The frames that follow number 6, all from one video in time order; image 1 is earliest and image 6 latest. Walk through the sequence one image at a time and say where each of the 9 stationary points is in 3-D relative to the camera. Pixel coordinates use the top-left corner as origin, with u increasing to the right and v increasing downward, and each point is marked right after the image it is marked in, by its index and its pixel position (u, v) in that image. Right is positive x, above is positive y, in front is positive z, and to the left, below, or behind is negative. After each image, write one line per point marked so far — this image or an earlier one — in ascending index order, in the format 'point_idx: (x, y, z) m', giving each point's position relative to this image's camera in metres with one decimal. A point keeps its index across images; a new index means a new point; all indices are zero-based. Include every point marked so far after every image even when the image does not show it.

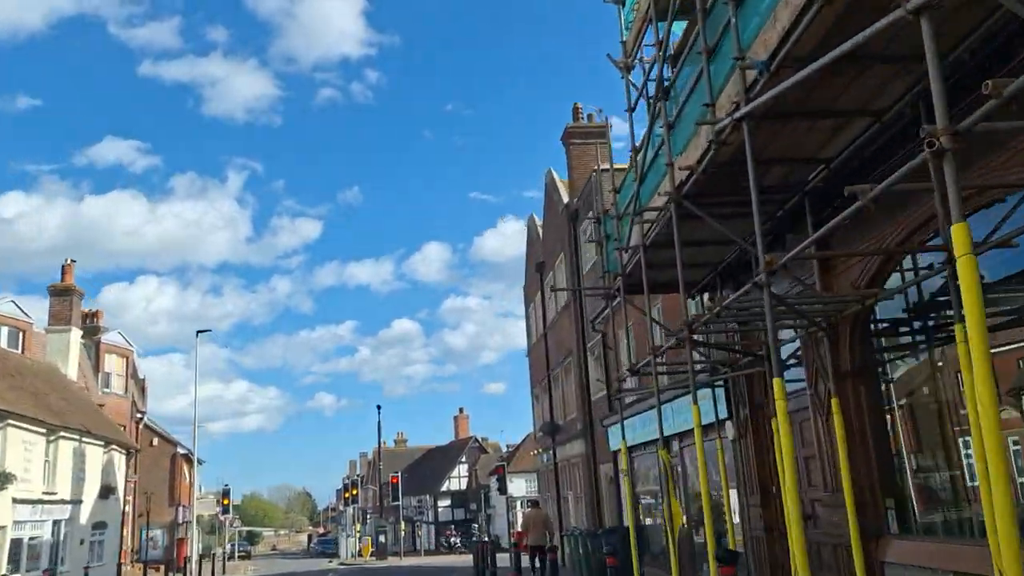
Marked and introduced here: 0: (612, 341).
0: (+2.2, -1.2, +18.6) m
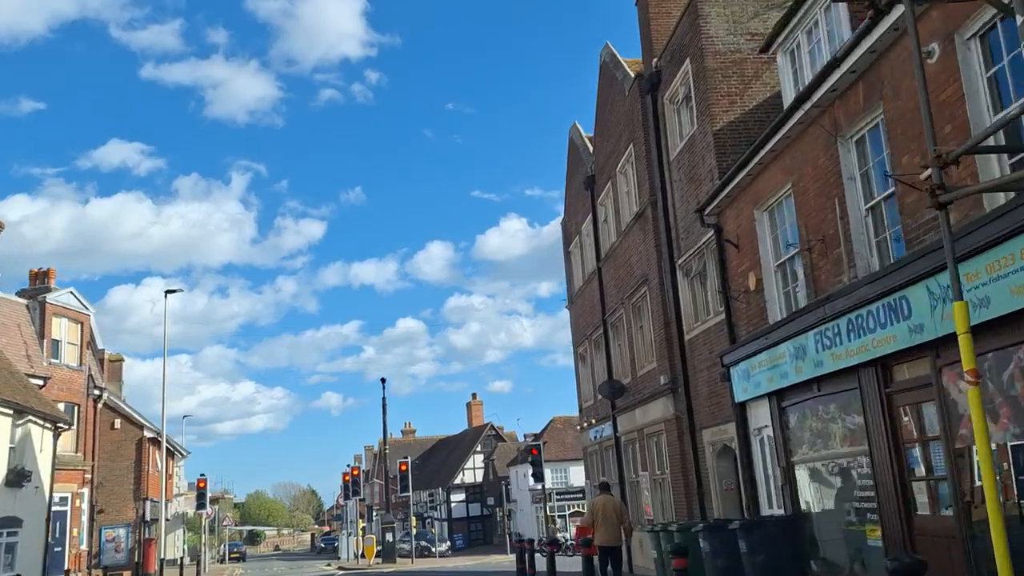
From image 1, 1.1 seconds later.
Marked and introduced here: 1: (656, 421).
0: (+3.2, +0.7, +12.1) m
1: (+2.8, -2.6, +16.9) m
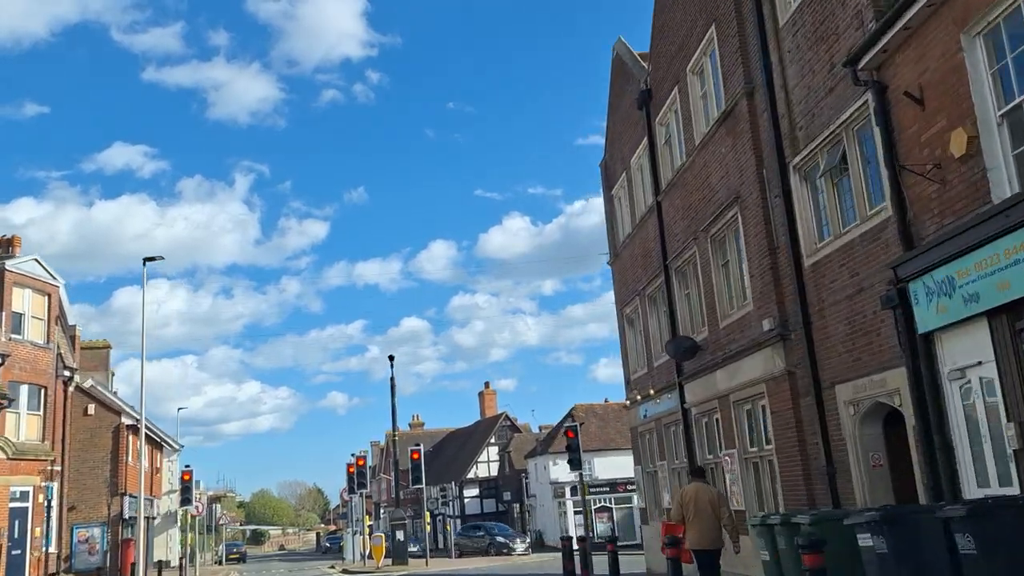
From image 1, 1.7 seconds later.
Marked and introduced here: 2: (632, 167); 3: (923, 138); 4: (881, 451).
0: (+3.9, +1.9, +8.2) m
1: (+3.6, -1.4, +13.0) m
2: (+2.7, +2.7, +18.9) m
3: (+4.0, +1.5, +8.3) m
4: (+4.4, -1.9, +10.2) m
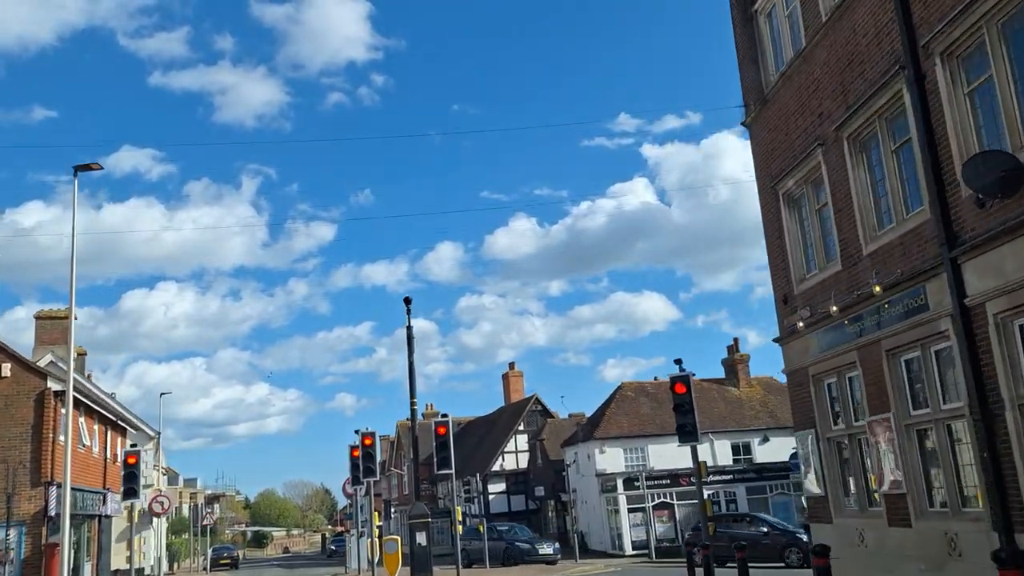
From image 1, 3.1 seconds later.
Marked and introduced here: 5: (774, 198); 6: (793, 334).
0: (+5.2, +4.0, +0.8) m
1: (+4.9, +0.7, +5.6) m
2: (+4.0, +4.8, +11.5) m
3: (+5.3, +3.6, +0.9) m
4: (+5.7, +0.2, +2.8) m
5: (+4.0, +1.4, +13.2) m
6: (+4.2, -0.7, +12.7) m
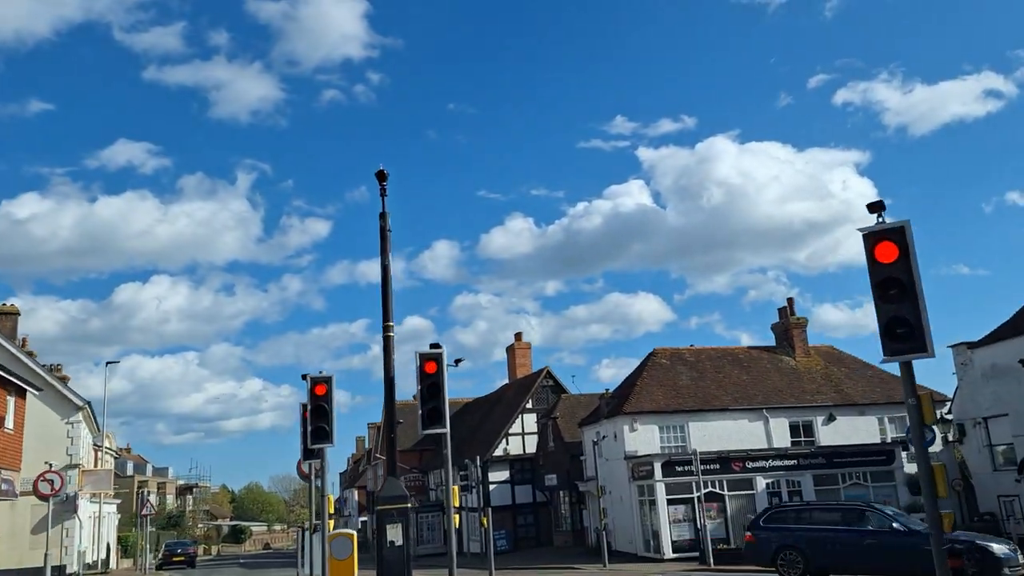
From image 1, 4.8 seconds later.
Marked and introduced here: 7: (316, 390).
0: (+5.9, +6.1, -6.4) m
1: (+5.5, +2.7, -1.6) m
2: (+4.6, +6.9, +4.4) m
3: (+5.9, +5.6, -6.2) m
4: (+6.3, +2.2, -4.3) m
5: (+4.6, +3.5, +6.0) m
6: (+4.7, +1.4, +5.5) m
7: (-3.3, -1.7, +14.4) m
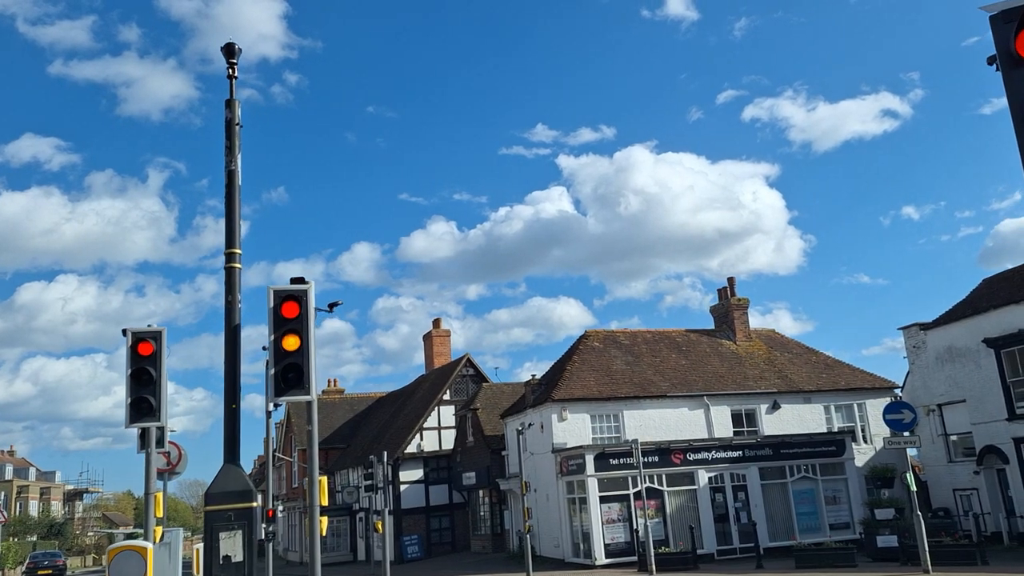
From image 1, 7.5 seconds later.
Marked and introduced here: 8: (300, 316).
0: (+6.5, +7.1, -9.4) m
1: (+5.7, +3.7, -4.7) m
2: (+4.4, +7.9, +1.2) m
3: (+6.6, +6.6, -9.3) m
4: (+6.8, +3.2, -7.4) m
5: (+4.1, +4.4, +2.8) m
6: (+4.3, +2.4, +2.3) m
7: (-4.5, -0.7, +10.4) m
8: (-2.2, -0.3, +9.0) m
